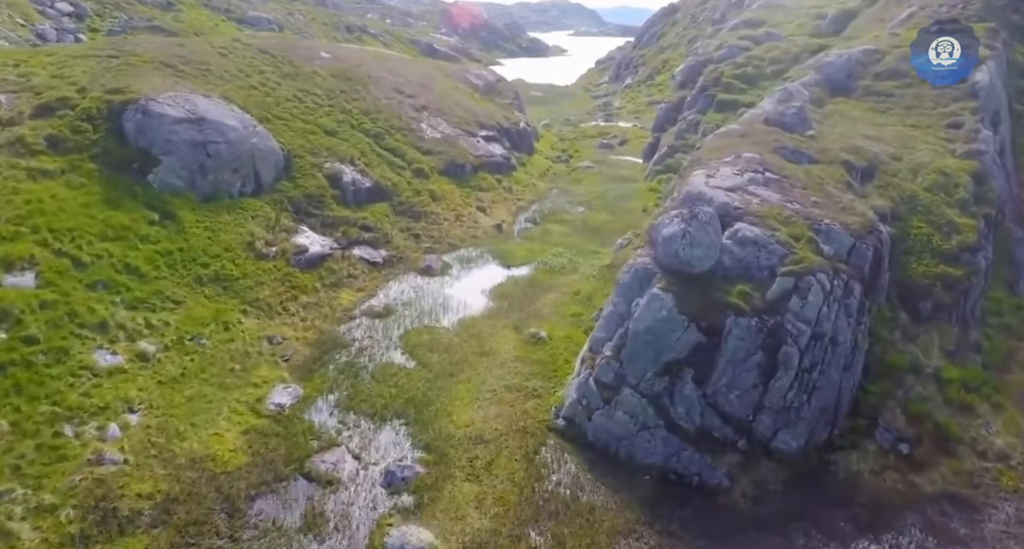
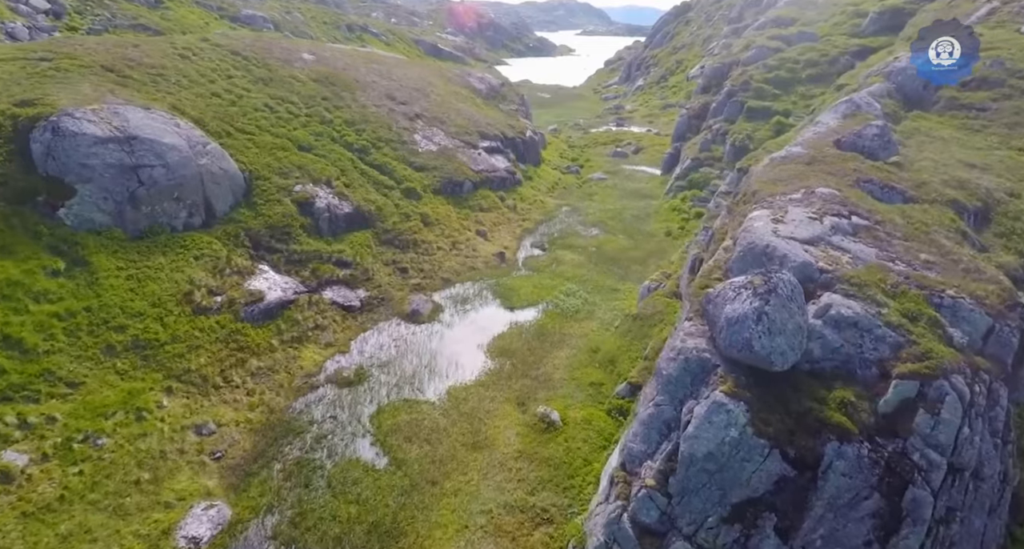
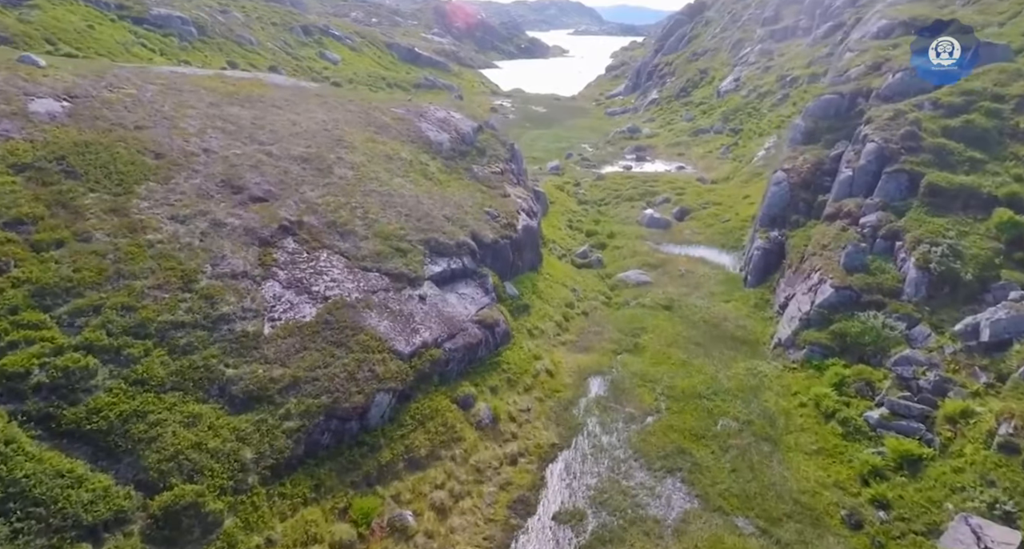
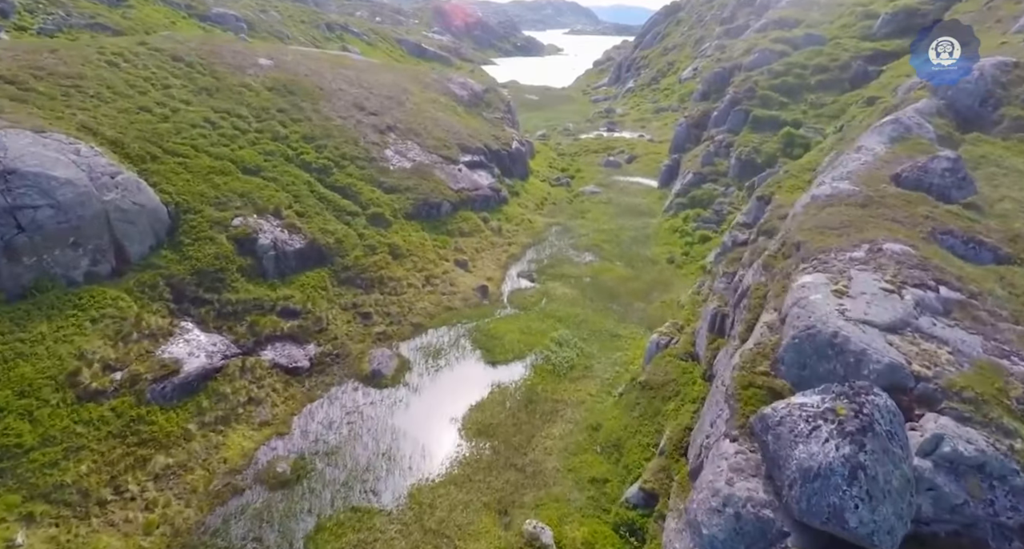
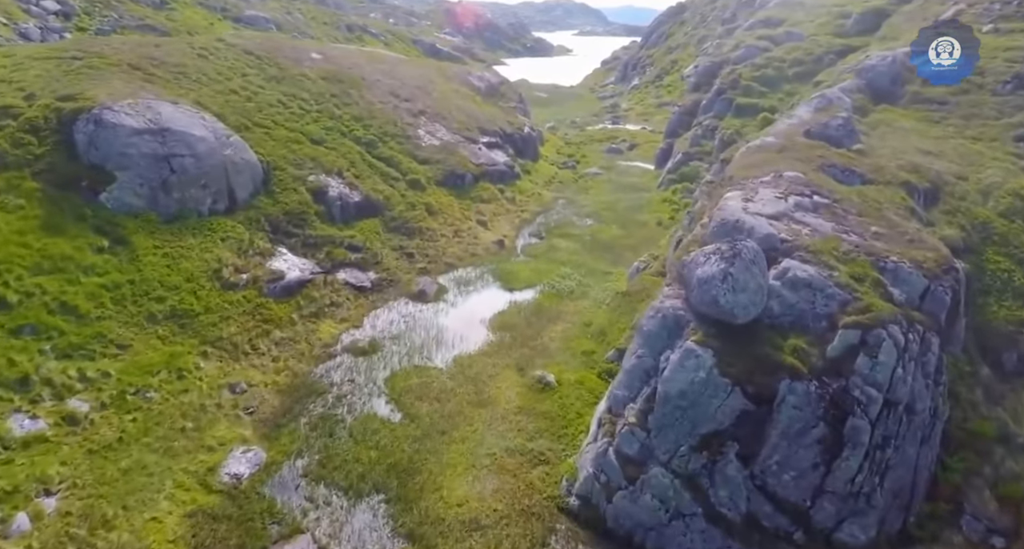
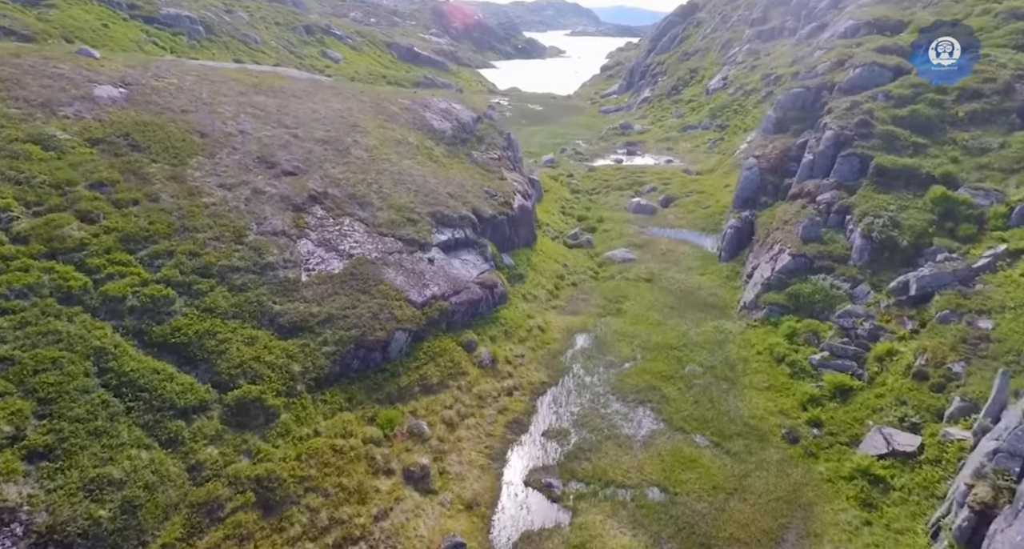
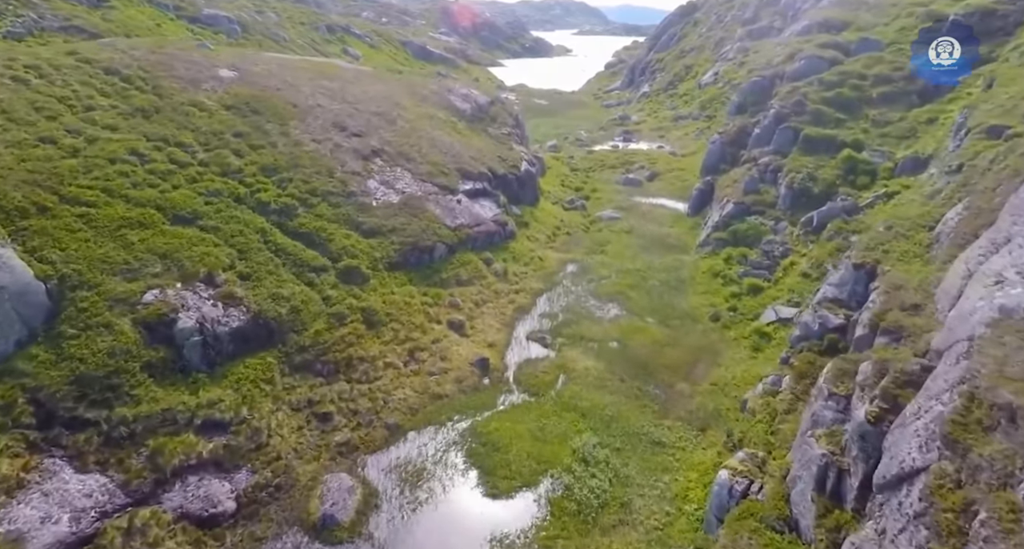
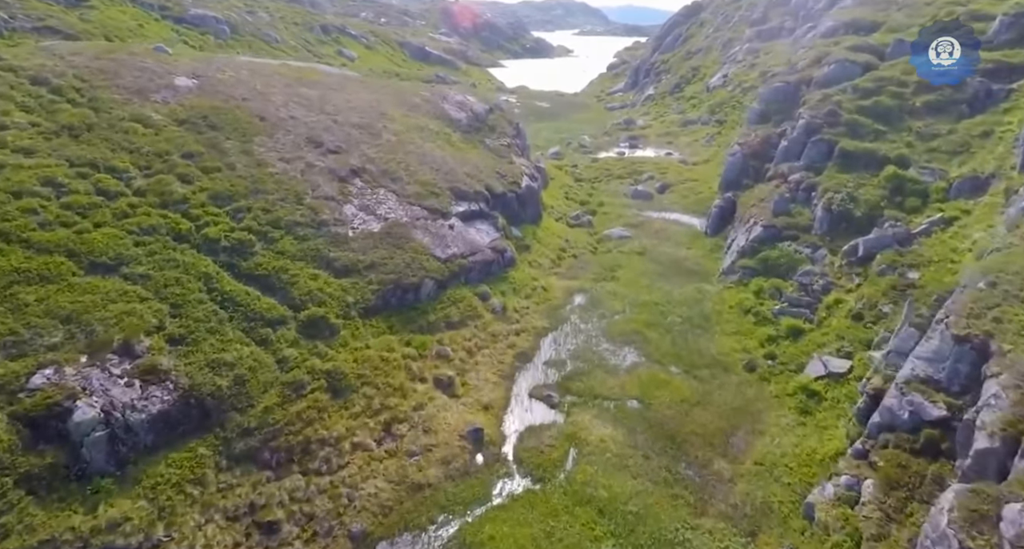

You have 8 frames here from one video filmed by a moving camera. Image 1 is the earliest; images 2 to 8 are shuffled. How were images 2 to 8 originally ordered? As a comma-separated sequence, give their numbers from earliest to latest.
5, 2, 4, 7, 8, 6, 3
